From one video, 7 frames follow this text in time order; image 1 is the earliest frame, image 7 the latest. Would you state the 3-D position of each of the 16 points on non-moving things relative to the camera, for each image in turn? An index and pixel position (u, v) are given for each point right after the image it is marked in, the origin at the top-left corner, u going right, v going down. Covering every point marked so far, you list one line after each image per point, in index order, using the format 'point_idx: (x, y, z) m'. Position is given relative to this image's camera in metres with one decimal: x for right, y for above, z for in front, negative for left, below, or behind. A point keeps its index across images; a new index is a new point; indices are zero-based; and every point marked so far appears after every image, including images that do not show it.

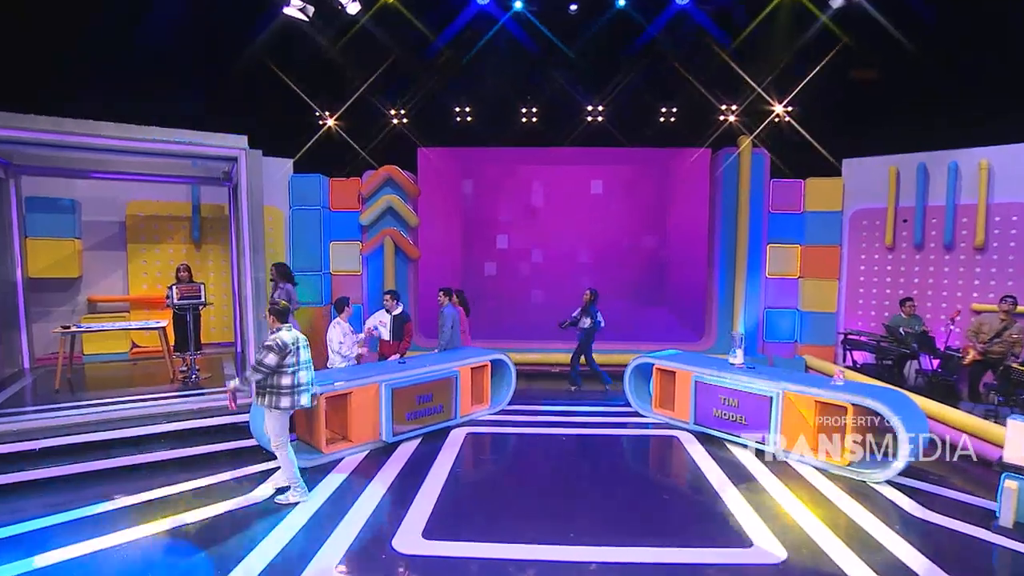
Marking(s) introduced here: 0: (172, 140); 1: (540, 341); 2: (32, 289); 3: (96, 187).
0: (-4.0, +1.7, +5.6) m
1: (+0.5, -0.9, +8.1) m
2: (-7.1, 0.0, +7.2) m
3: (-6.4, +1.6, +7.4) m
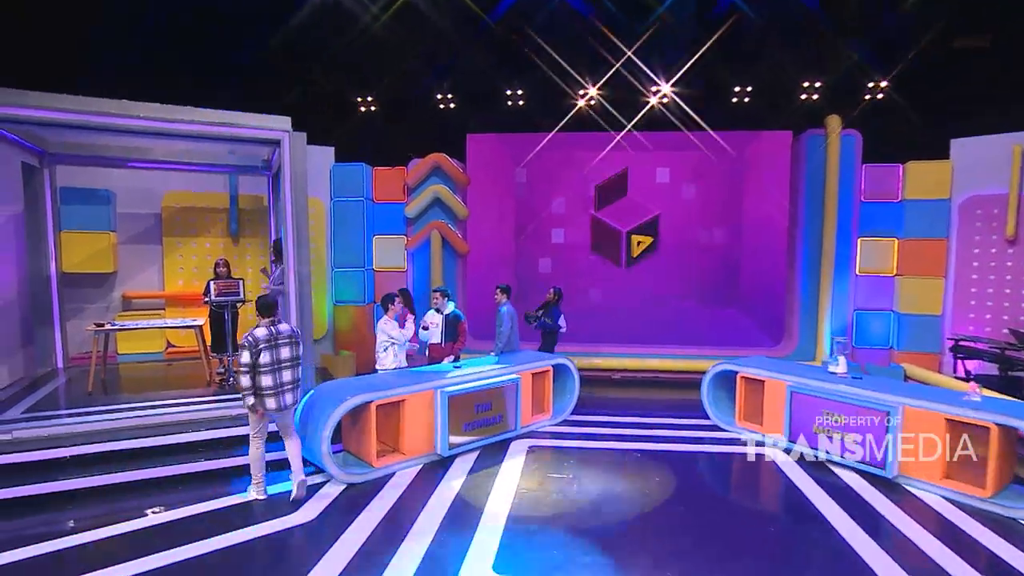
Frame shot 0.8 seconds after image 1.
0: (-3.3, +1.8, +5.1) m
1: (+1.4, -0.9, +7.4) m
2: (-6.3, 0.0, +6.8) m
3: (-5.5, +1.6, +7.0) m
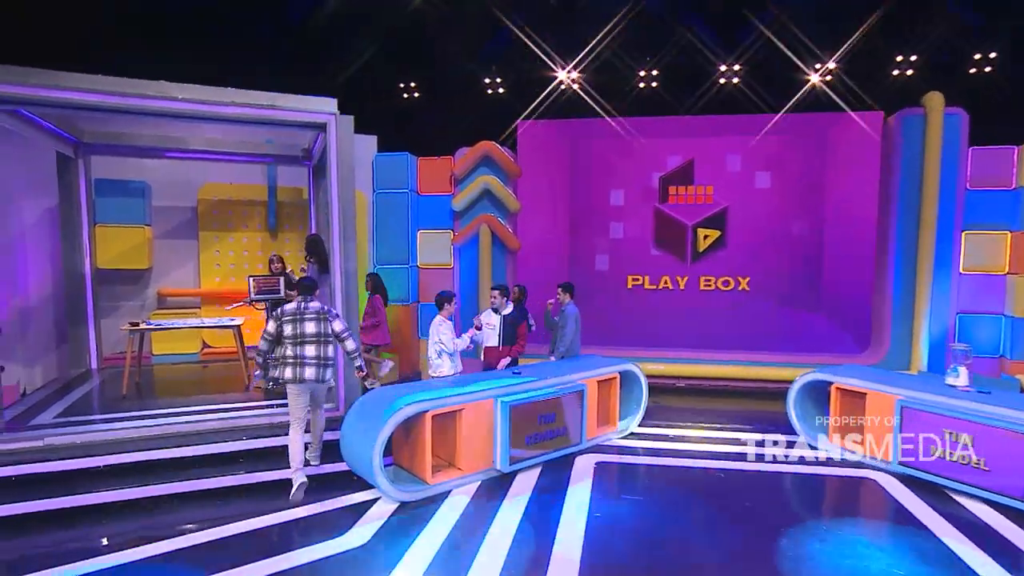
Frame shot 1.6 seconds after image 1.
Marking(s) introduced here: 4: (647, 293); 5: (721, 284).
0: (-2.6, +1.8, +4.7) m
1: (+2.1, -0.9, +6.8) m
2: (-5.6, +0.1, +6.5) m
3: (-4.8, +1.7, +6.7) m
4: (+1.9, -0.1, +6.8) m
5: (+2.9, +0.1, +6.6) m
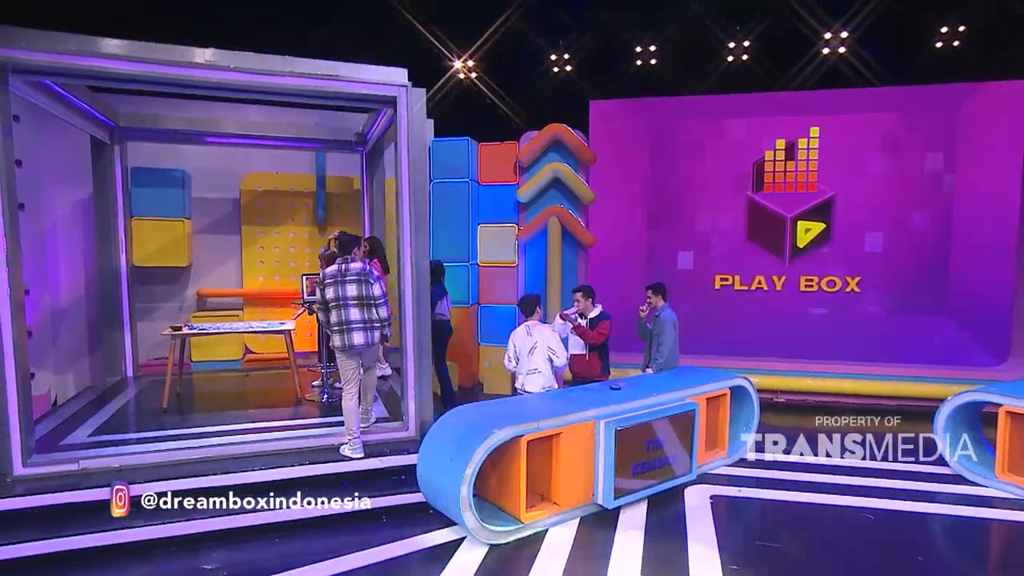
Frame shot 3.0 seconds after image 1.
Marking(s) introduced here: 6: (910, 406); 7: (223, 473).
0: (-1.7, +1.8, +4.1) m
1: (+3.0, -0.9, +6.0) m
2: (-4.6, +0.1, +6.0) m
3: (-3.9, +1.7, +6.1) m
4: (+2.8, -0.1, +6.0) m
5: (+3.8, 0.0, +5.8) m
6: (+4.6, -1.4, +5.5) m
7: (-2.3, -1.5, +3.8) m
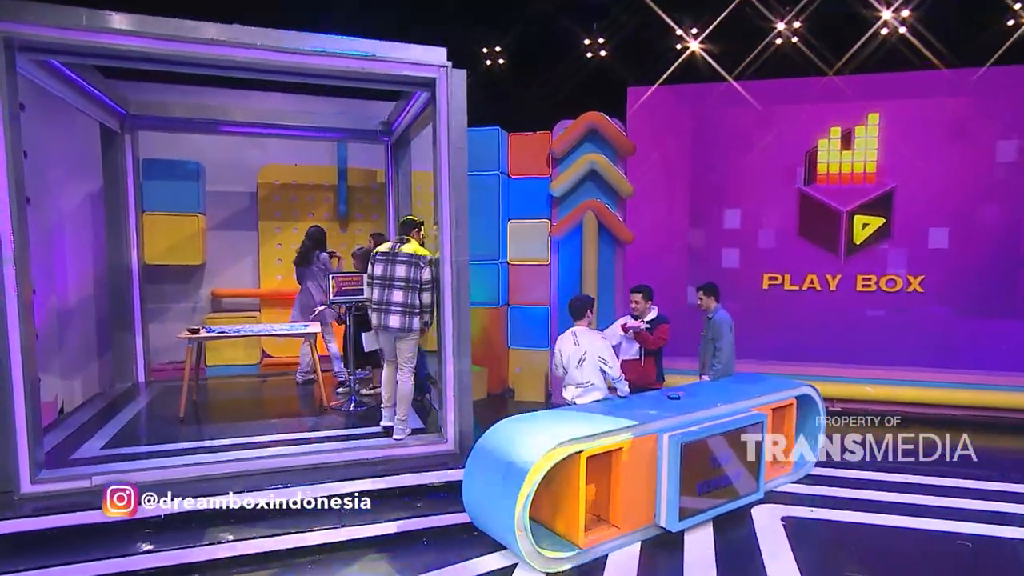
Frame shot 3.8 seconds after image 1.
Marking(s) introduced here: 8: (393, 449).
0: (-1.4, +1.8, +3.7) m
1: (+3.4, -0.9, +5.6) m
2: (-4.2, +0.1, +5.6) m
3: (-3.5, +1.7, +5.8) m
4: (+3.2, -0.1, +5.6) m
5: (+4.2, +0.1, +5.4) m
6: (+5.0, -1.4, +5.1) m
7: (-1.9, -1.5, +3.5) m
8: (-1.0, -1.3, +4.0) m
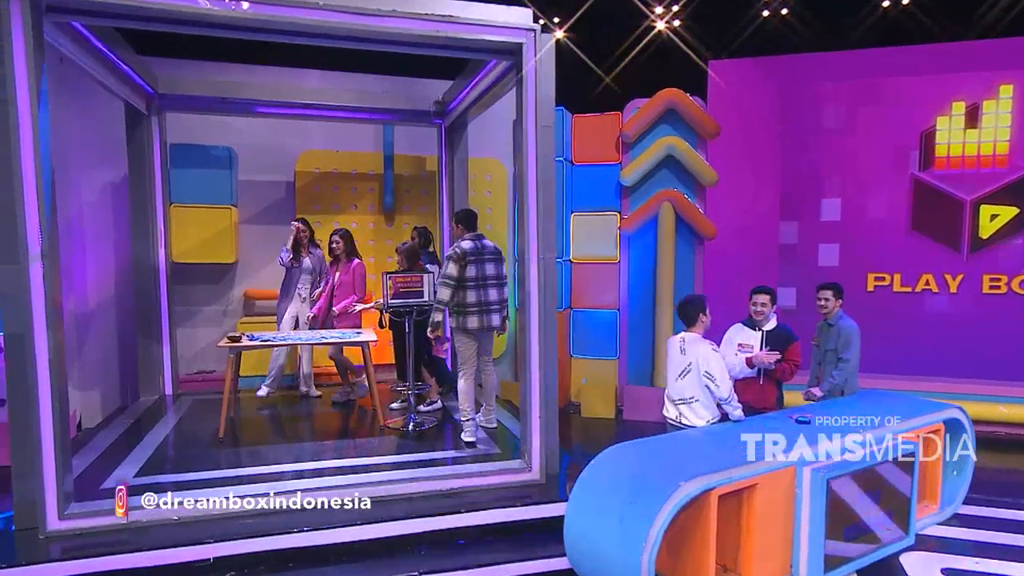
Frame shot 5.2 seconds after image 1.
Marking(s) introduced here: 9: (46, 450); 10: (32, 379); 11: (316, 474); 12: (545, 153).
0: (-0.7, +1.8, +3.1) m
1: (+4.1, -0.9, +4.8) m
2: (-3.5, +0.1, +5.1) m
3: (-2.8, +1.7, +5.2) m
4: (+3.9, -0.1, +4.9) m
5: (+4.9, 0.0, +4.6) m
6: (+5.7, -1.4, +4.3) m
7: (-1.2, -1.5, +2.9) m
8: (-0.3, -1.3, +3.4) m
9: (-2.7, -0.9, +2.8) m
10: (-2.8, -0.5, +2.8) m
11: (-1.4, -1.3, +3.4) m
12: (+0.2, +1.0, +3.3) m
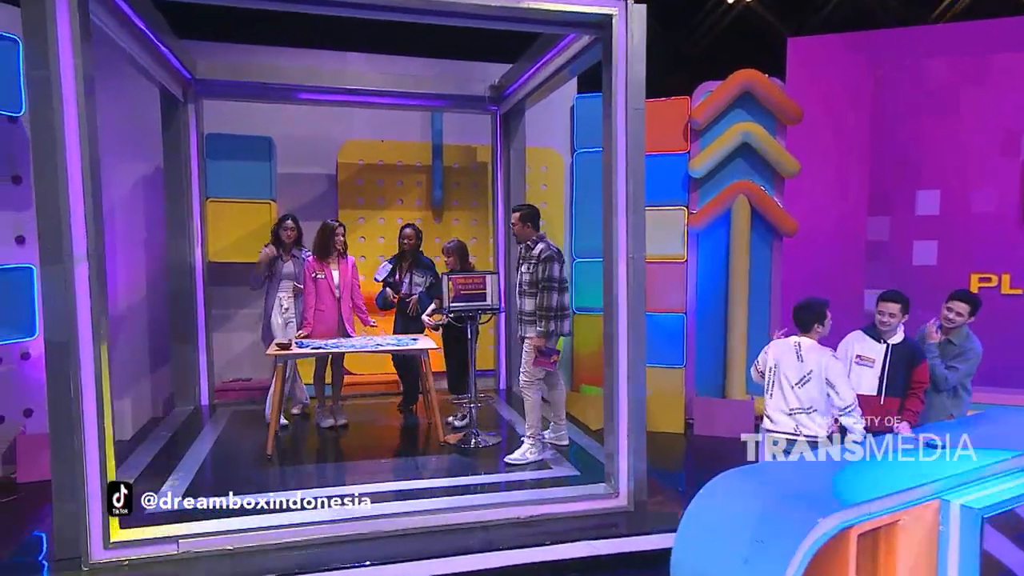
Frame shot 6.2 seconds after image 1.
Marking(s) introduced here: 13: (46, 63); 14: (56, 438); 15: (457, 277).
0: (-0.2, +1.8, +2.7) m
1: (+4.7, -0.9, +4.3) m
2: (-3.0, +0.1, +4.8) m
3: (-2.2, +1.7, +4.9) m
4: (+4.5, -0.1, +4.4) m
5: (+5.4, 0.0, +4.1) m
6: (+6.2, -1.4, +3.8) m
7: (-0.7, -1.5, +2.5) m
8: (+0.2, -1.4, +3.0) m
9: (-2.2, -1.0, +2.4) m
10: (-2.3, -0.5, +2.5) m
11: (-0.9, -1.3, +3.0) m
12: (+0.7, +0.9, +2.9) m
13: (-2.3, +1.1, +2.4) m
14: (-2.3, -0.8, +2.5) m
15: (-0.4, +0.1, +3.6) m
